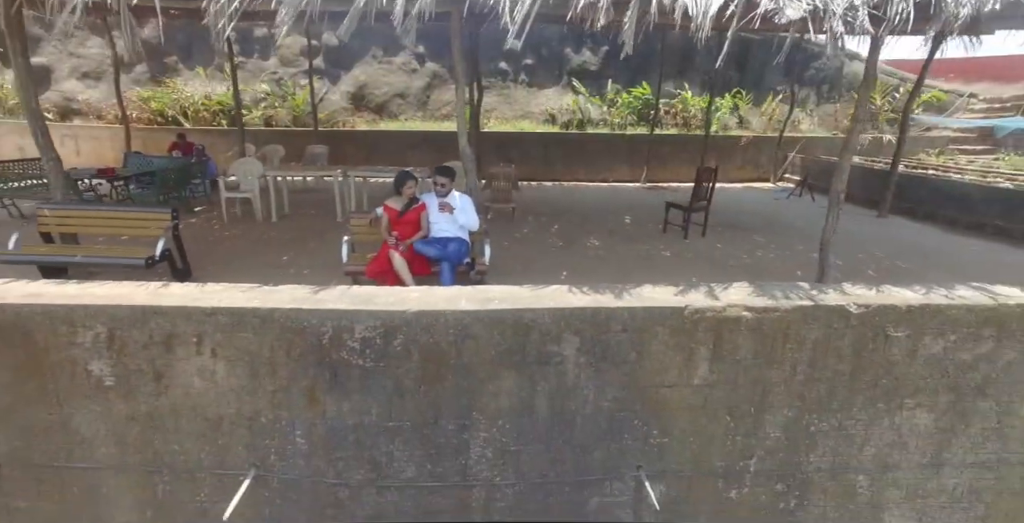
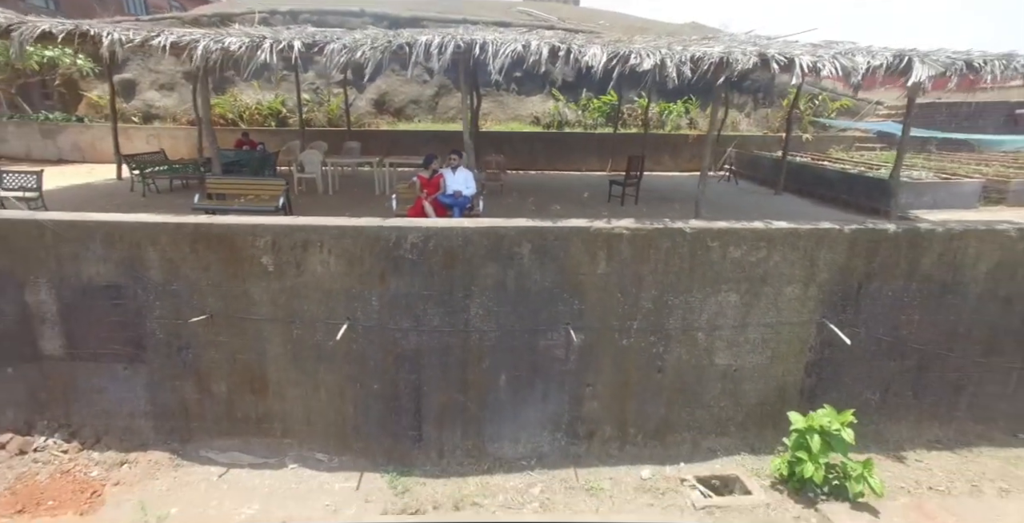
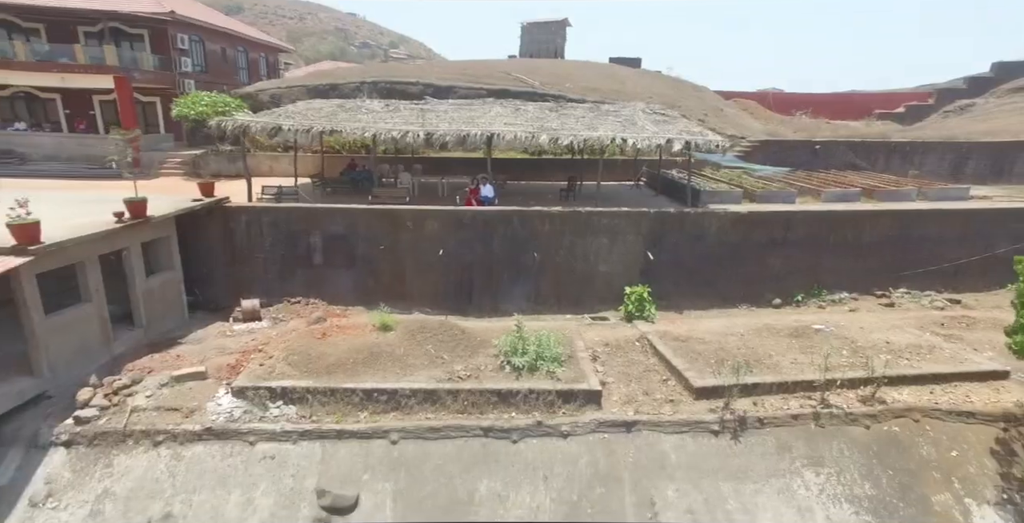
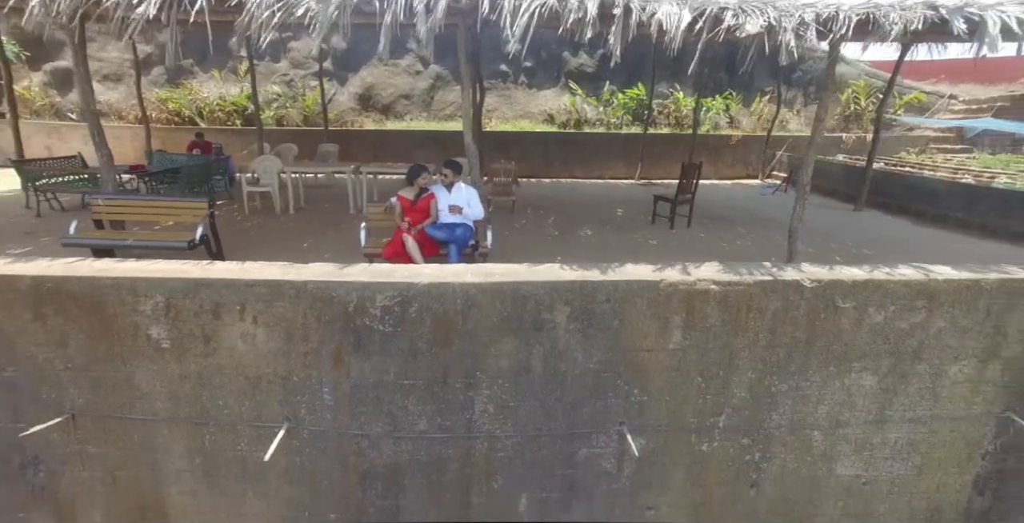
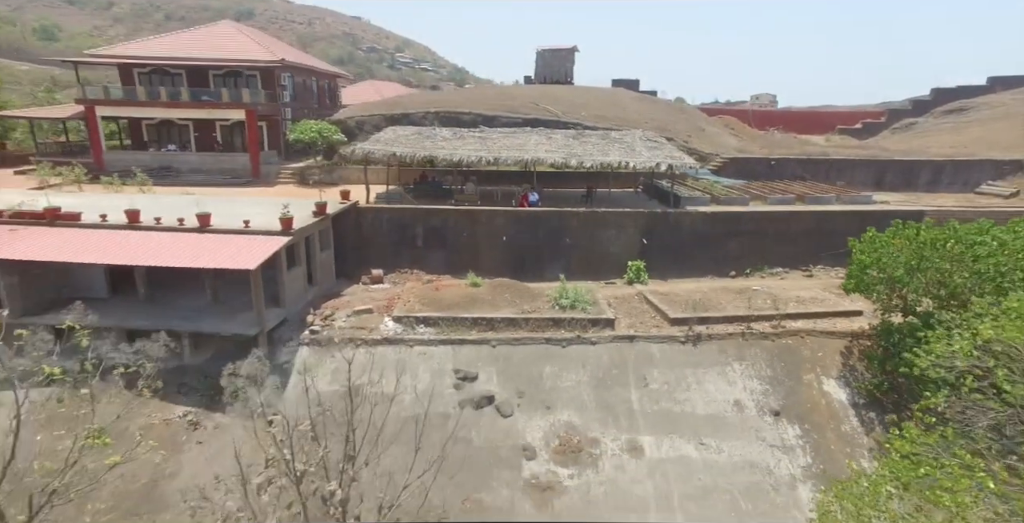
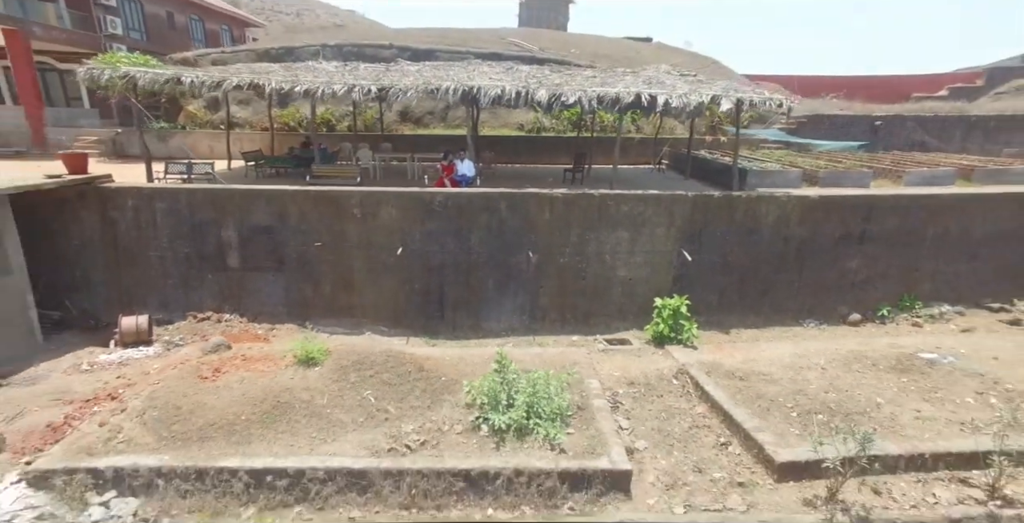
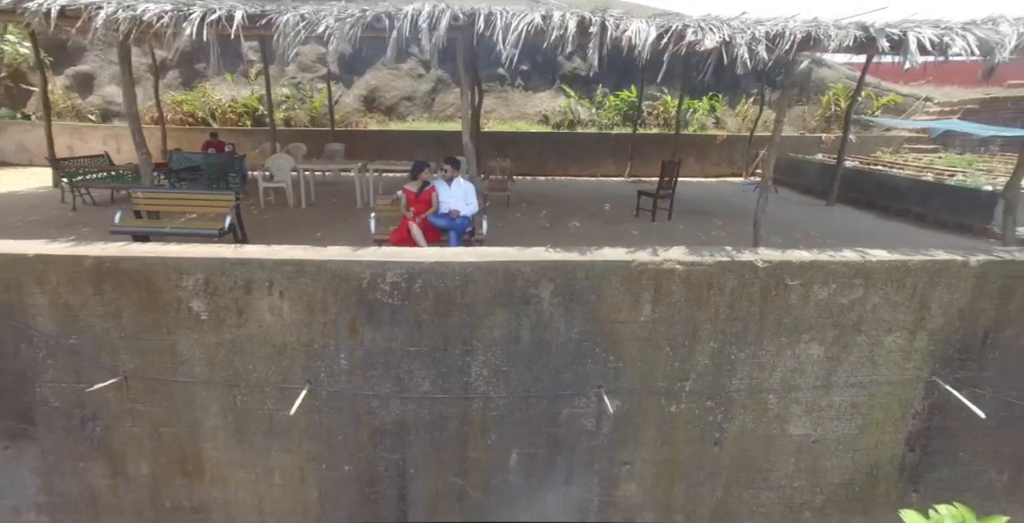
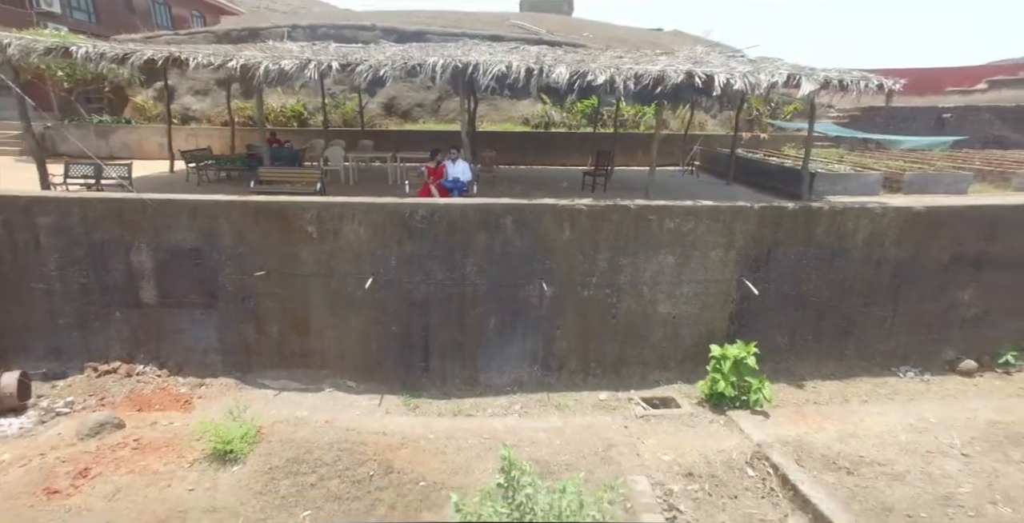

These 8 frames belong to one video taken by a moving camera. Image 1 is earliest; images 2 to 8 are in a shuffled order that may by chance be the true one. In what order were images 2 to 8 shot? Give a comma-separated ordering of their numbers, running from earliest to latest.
4, 7, 2, 8, 6, 3, 5
